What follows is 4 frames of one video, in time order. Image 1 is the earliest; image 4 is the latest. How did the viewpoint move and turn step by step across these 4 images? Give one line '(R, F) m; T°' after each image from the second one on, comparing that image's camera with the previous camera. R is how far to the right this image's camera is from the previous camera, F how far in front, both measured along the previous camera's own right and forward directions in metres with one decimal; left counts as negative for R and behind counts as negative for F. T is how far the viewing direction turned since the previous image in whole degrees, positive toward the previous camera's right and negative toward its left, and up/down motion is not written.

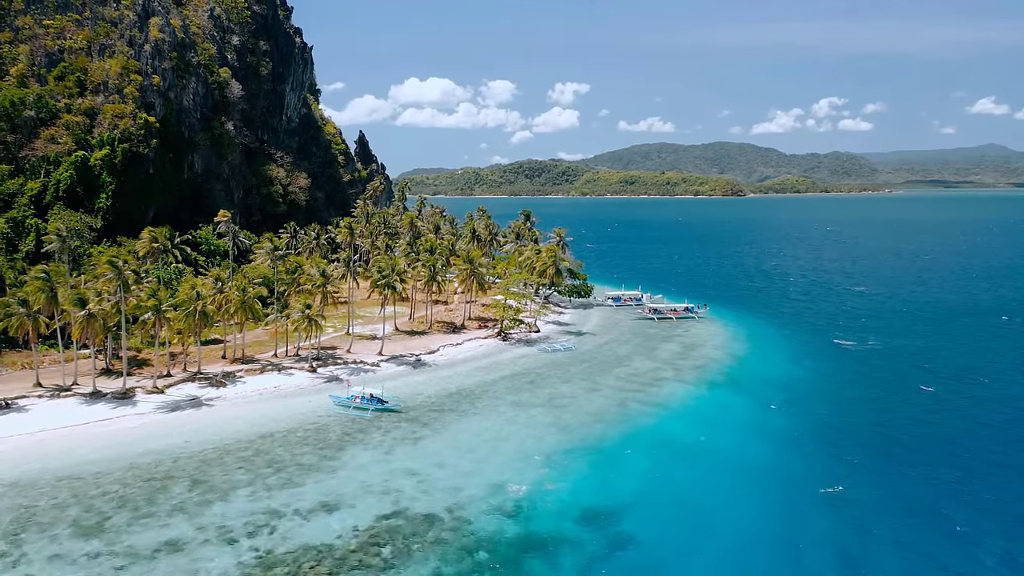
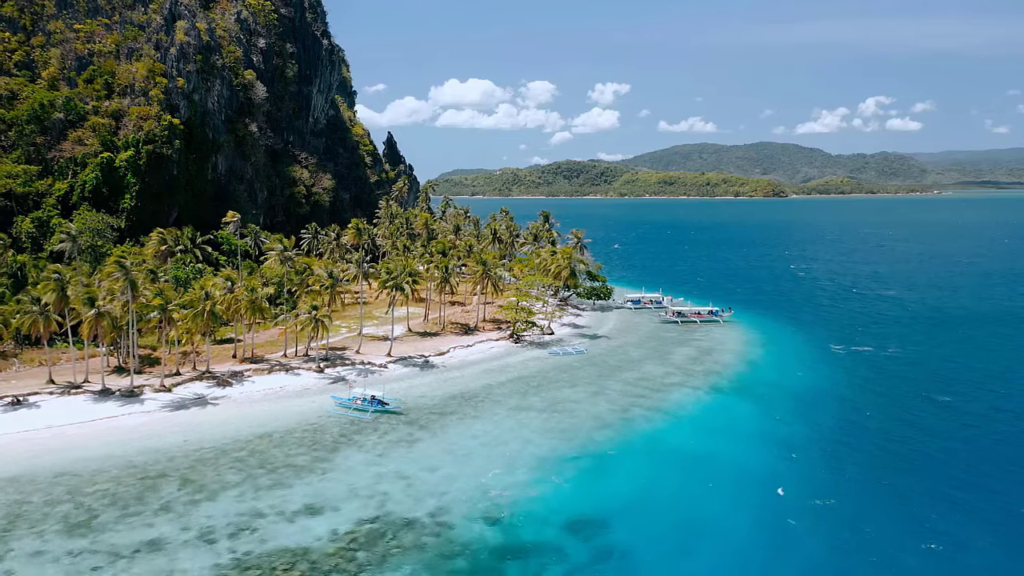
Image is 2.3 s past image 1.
(+1.0, +0.1) m; -2°
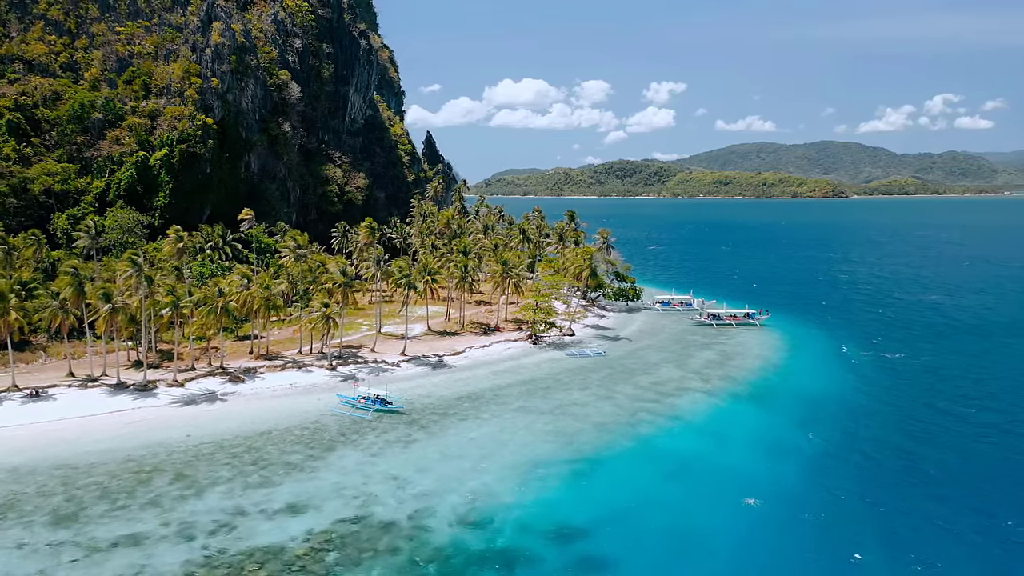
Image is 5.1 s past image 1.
(+1.3, +0.2) m; -3°
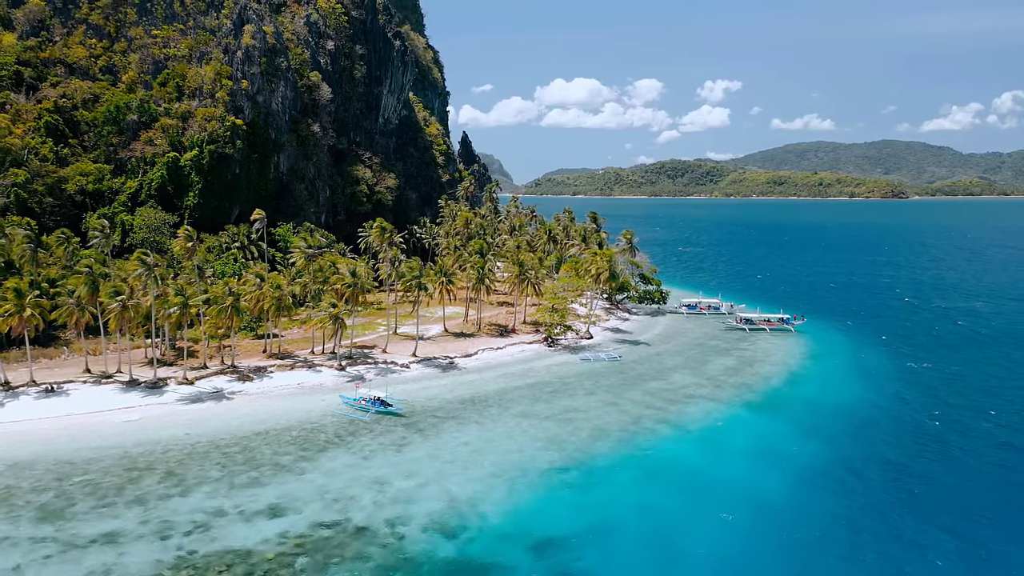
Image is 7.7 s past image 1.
(+1.4, +0.1) m; -2°
